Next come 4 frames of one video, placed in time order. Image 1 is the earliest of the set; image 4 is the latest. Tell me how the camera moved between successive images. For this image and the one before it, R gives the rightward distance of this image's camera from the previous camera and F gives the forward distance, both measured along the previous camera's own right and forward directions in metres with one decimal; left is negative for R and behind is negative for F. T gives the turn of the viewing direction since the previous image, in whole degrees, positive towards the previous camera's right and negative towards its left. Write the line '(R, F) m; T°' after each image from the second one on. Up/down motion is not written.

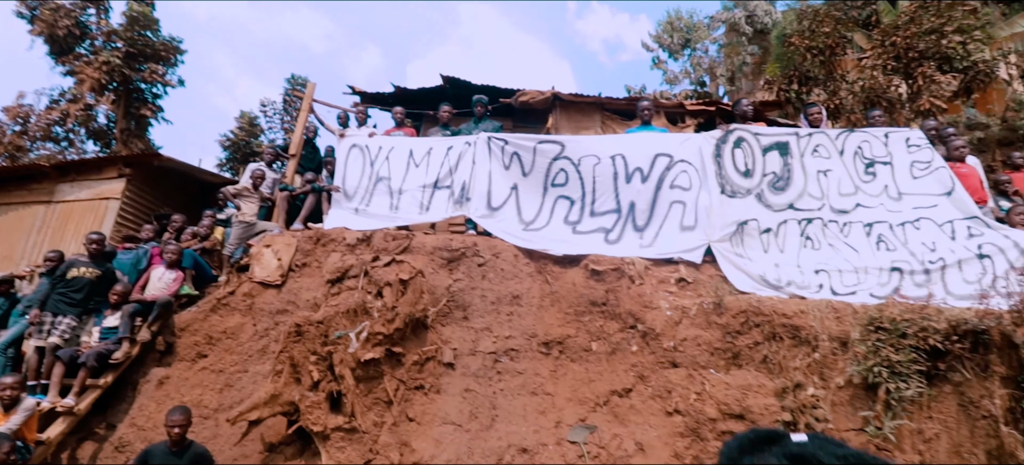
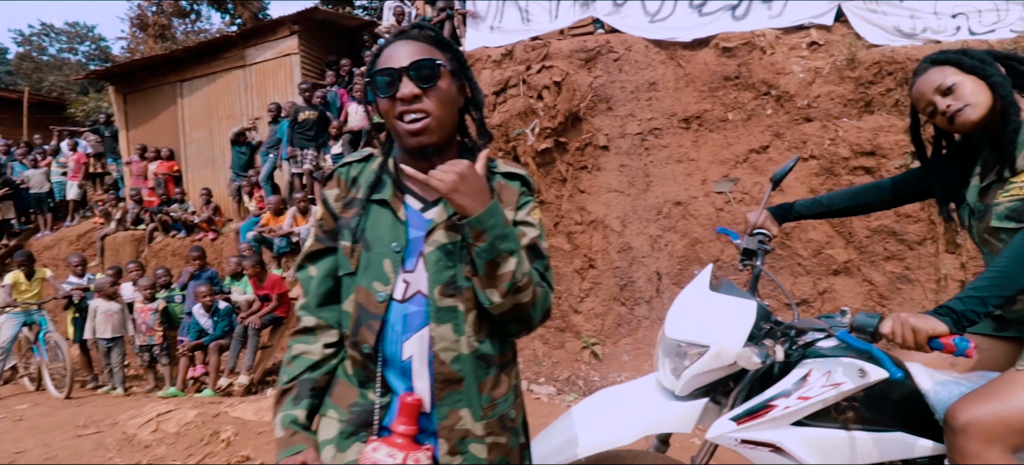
(-0.7, -1.4) m; -10°
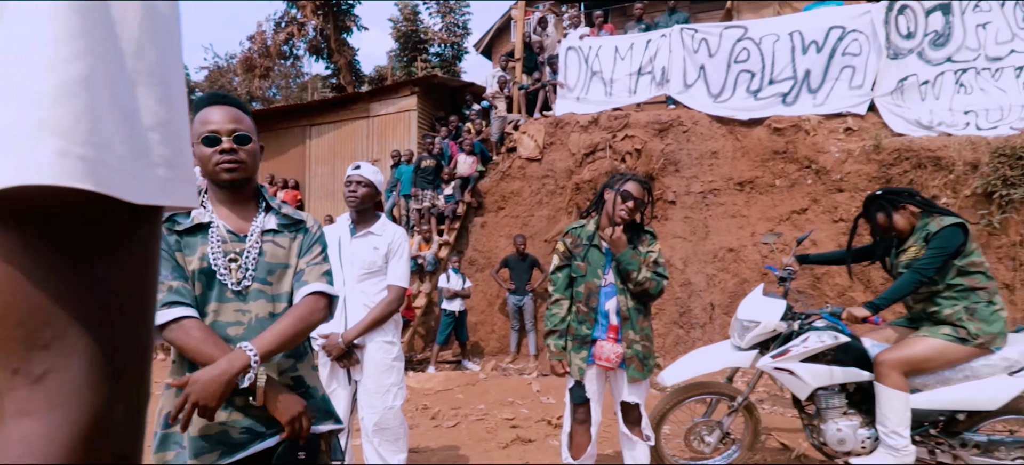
(-0.6, -1.7) m; -4°
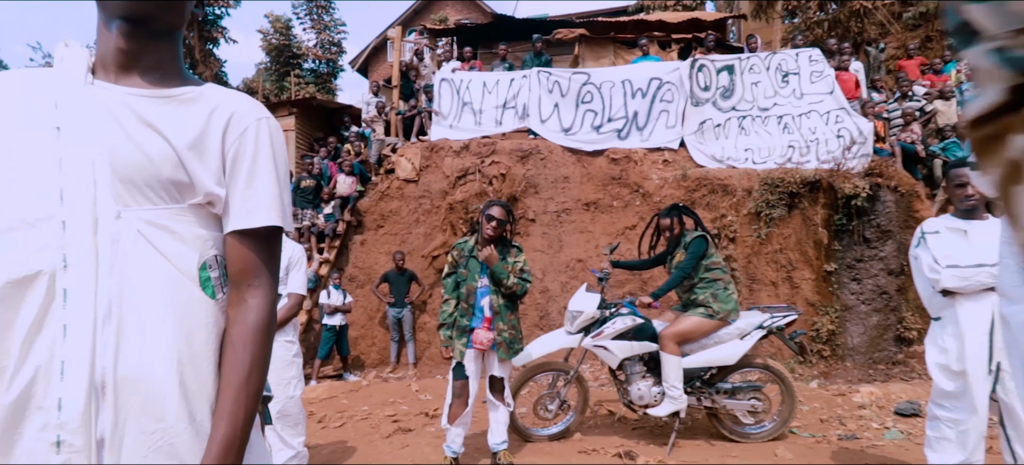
(0.0, -0.9) m; +12°
